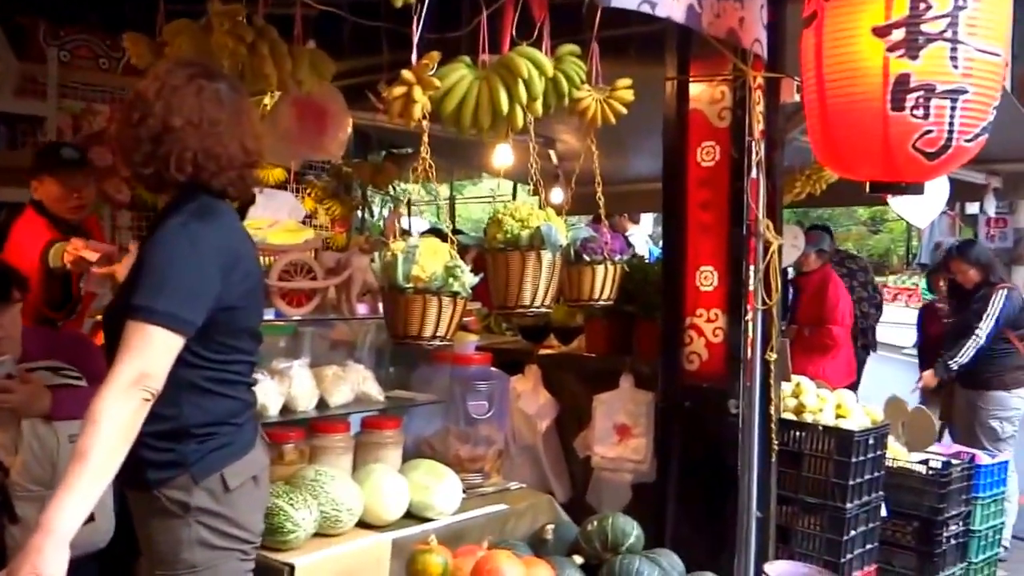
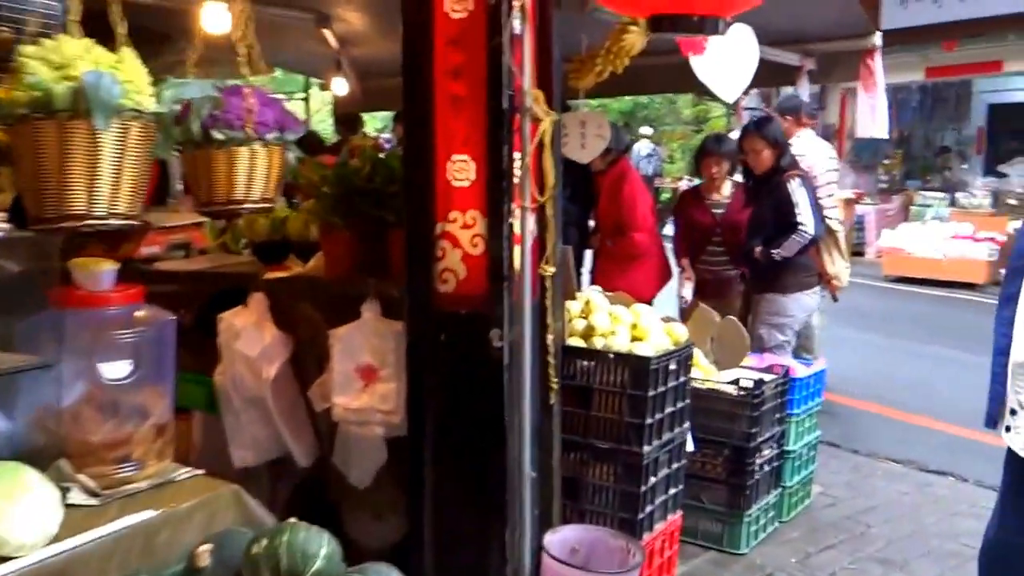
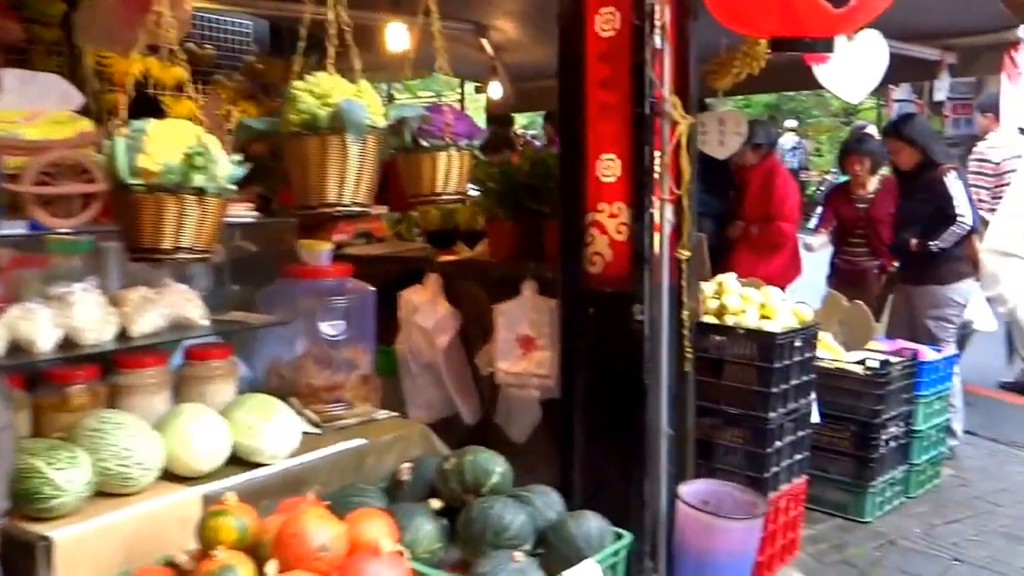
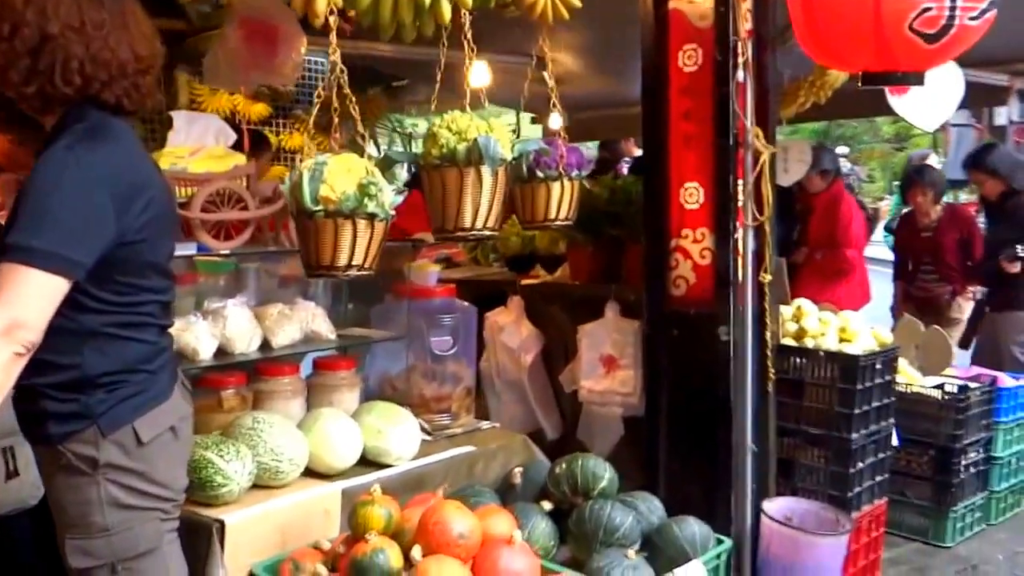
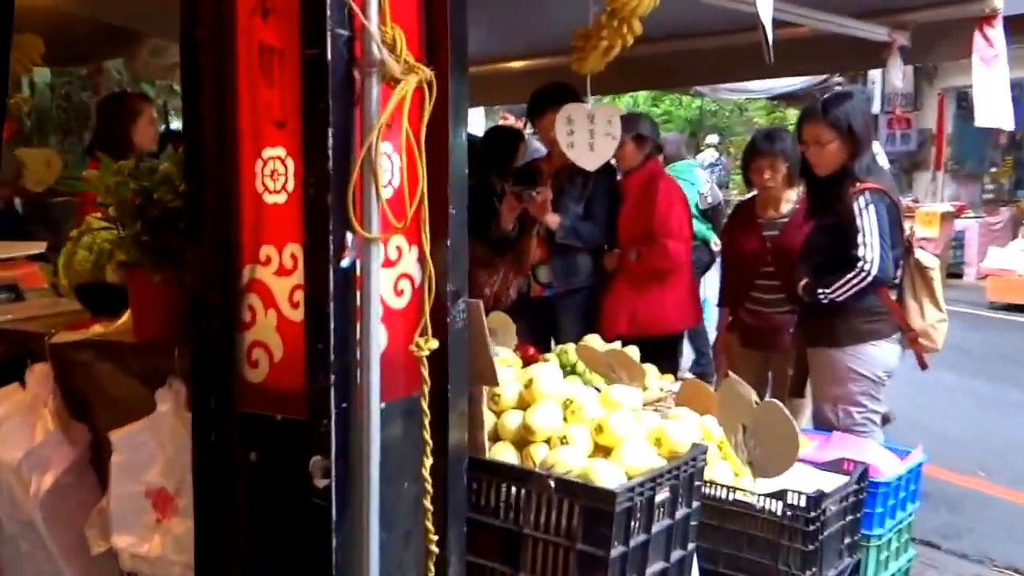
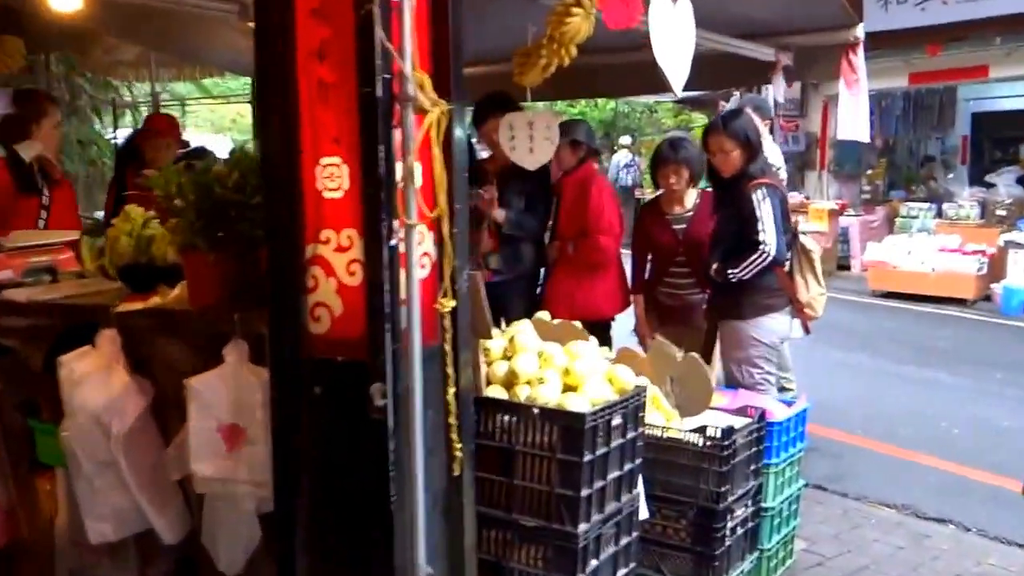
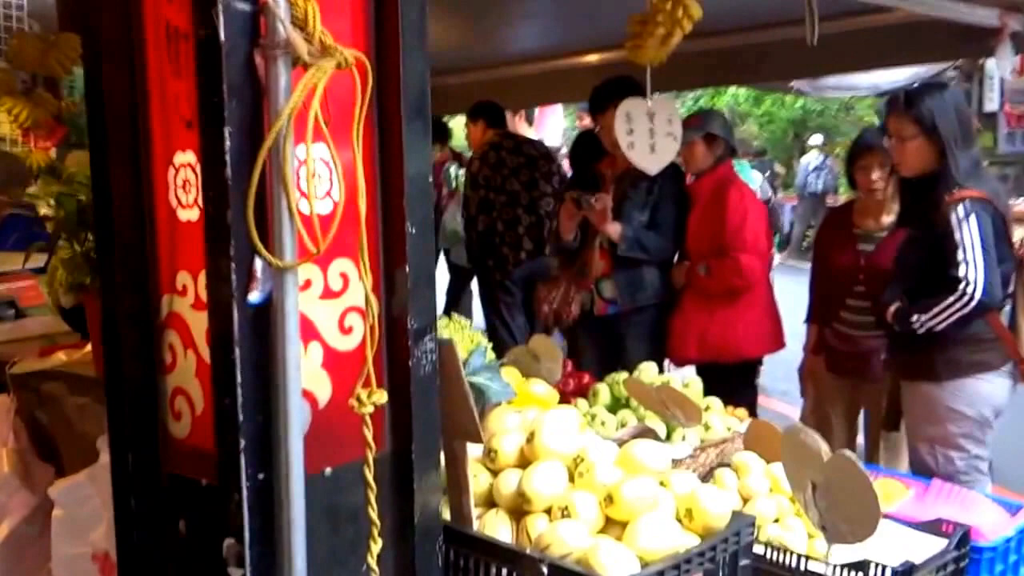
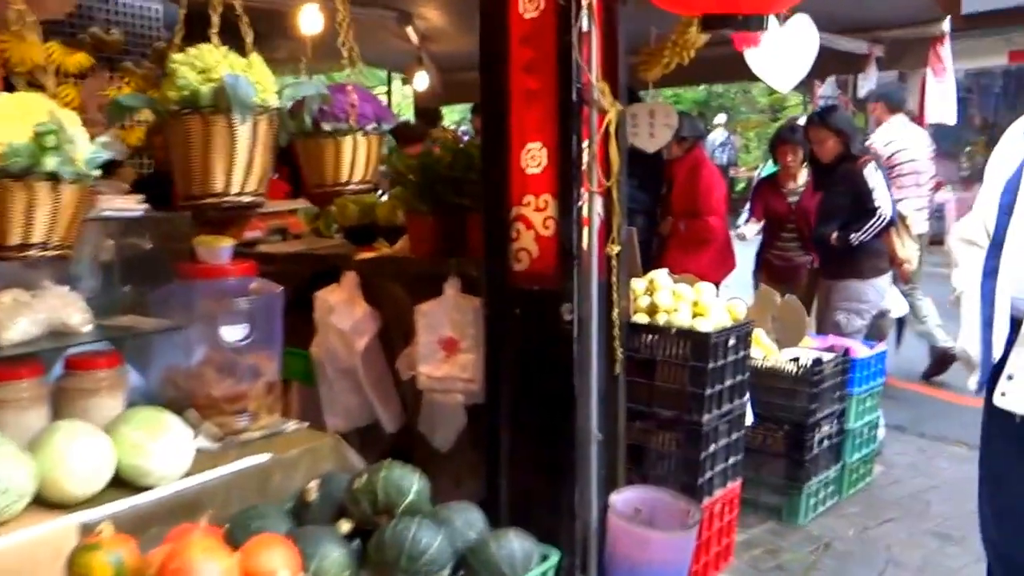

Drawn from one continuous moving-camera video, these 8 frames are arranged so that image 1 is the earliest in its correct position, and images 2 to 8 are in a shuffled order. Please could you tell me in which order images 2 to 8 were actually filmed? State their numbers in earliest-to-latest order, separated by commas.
4, 3, 8, 2, 6, 5, 7
